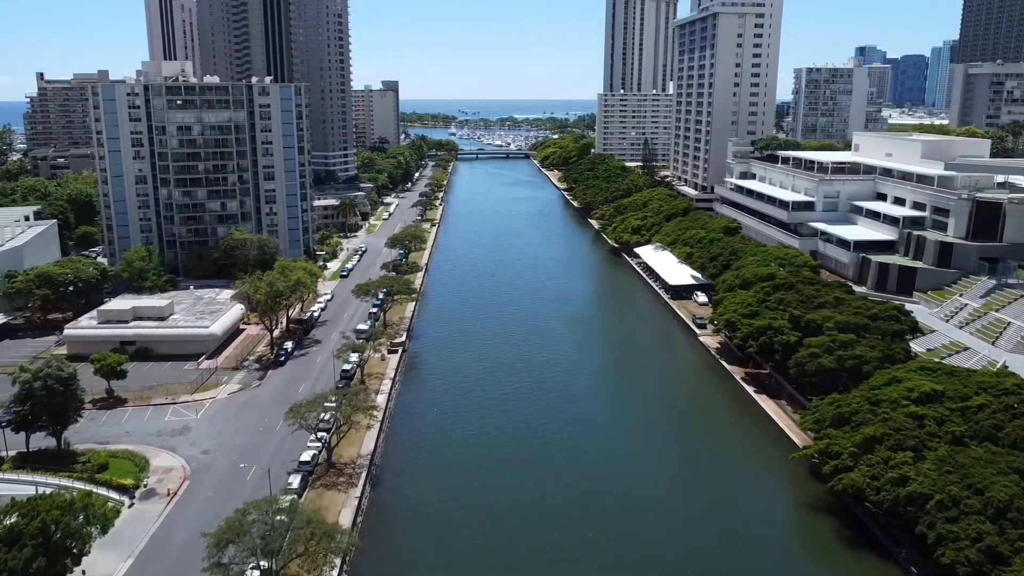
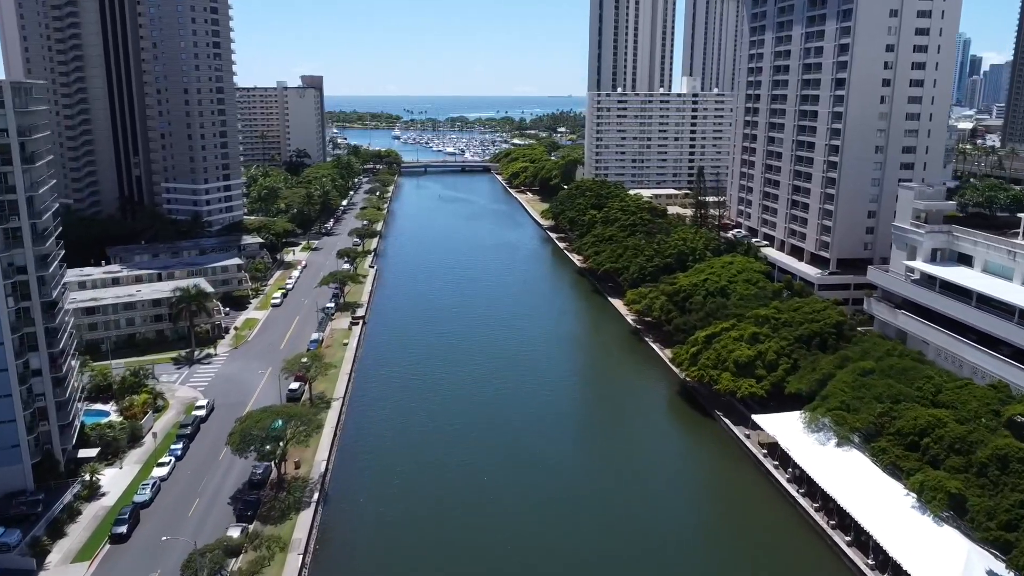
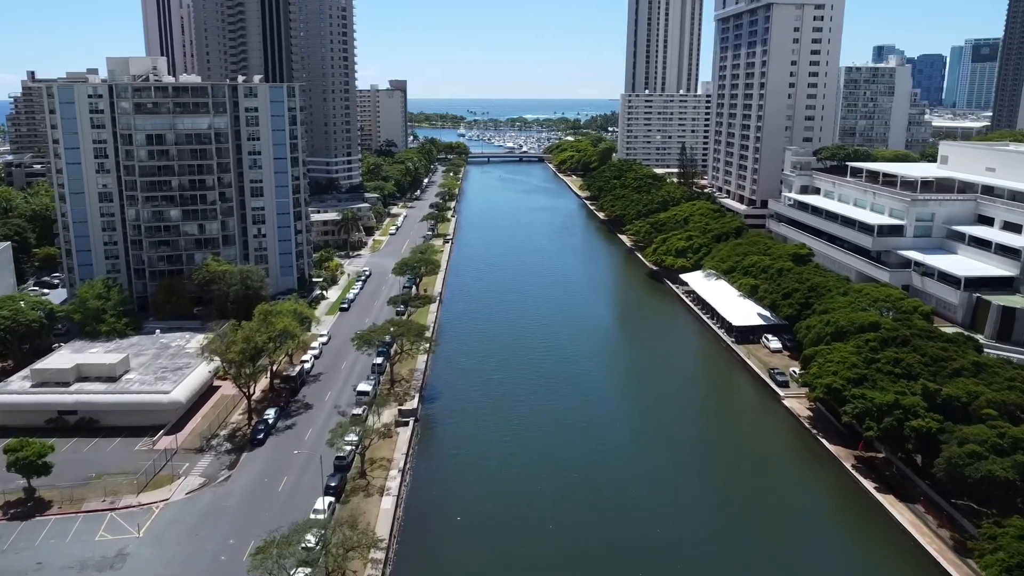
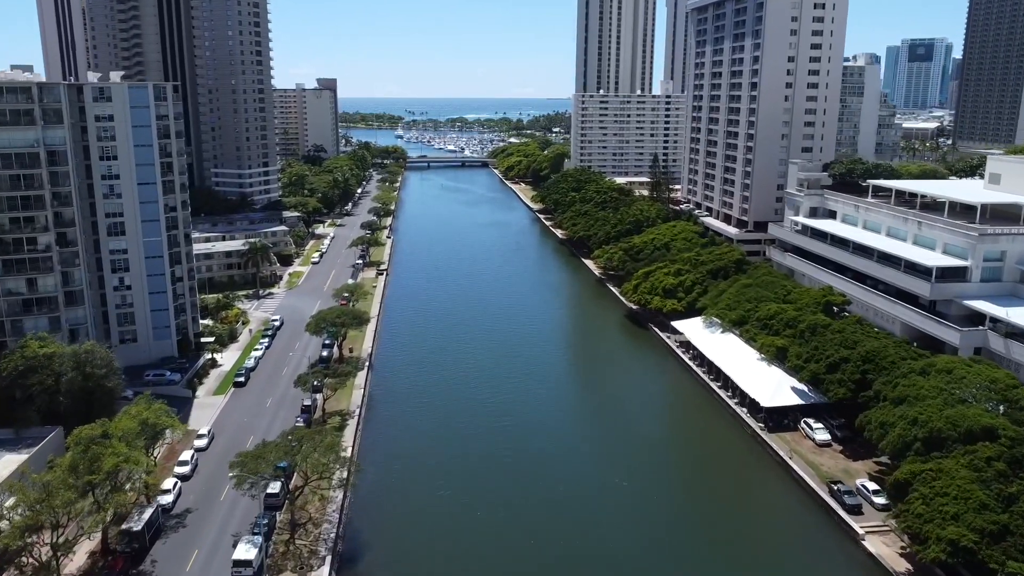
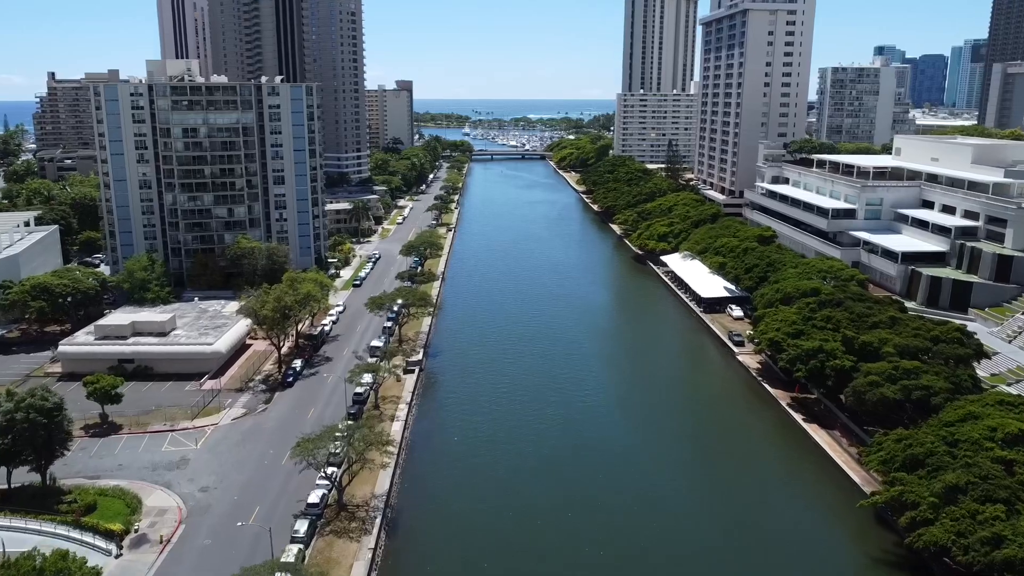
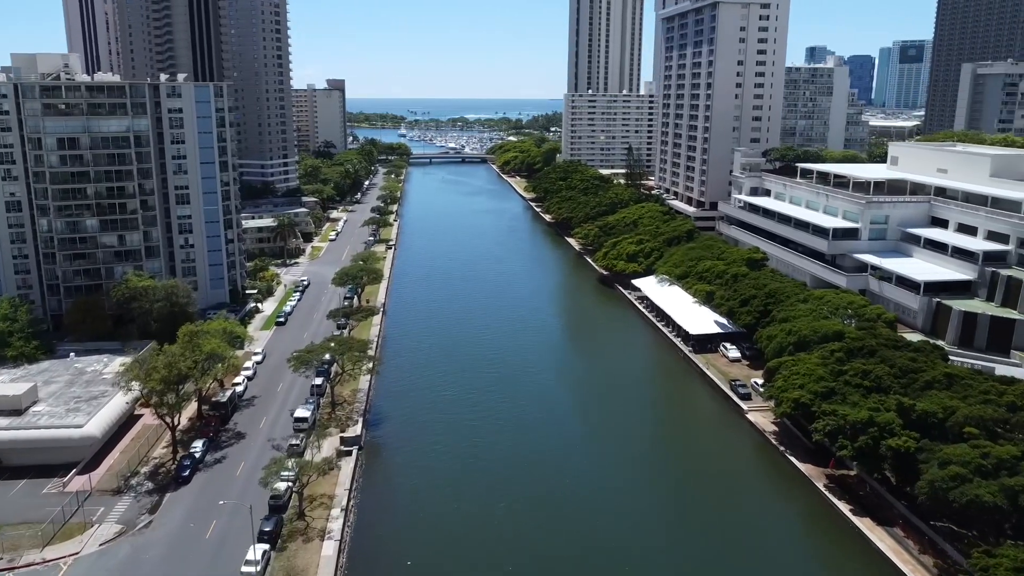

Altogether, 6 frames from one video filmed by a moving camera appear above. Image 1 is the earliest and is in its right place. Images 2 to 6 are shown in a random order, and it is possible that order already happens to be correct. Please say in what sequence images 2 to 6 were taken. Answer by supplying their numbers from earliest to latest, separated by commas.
5, 3, 6, 4, 2
